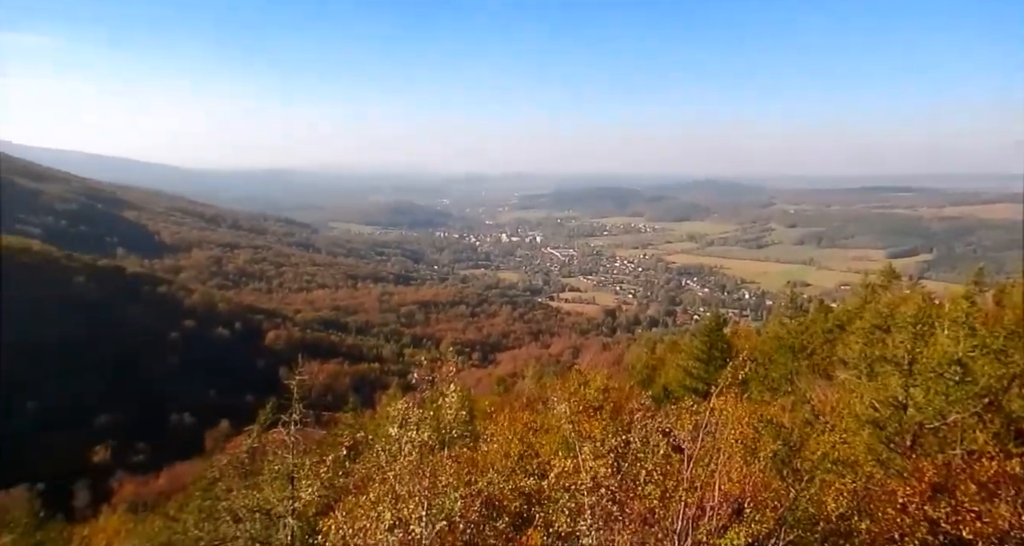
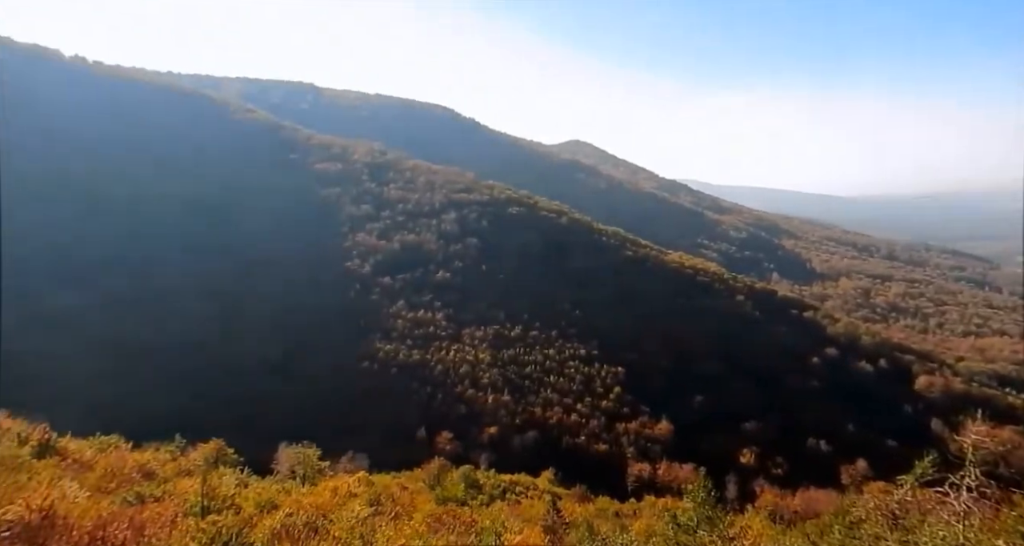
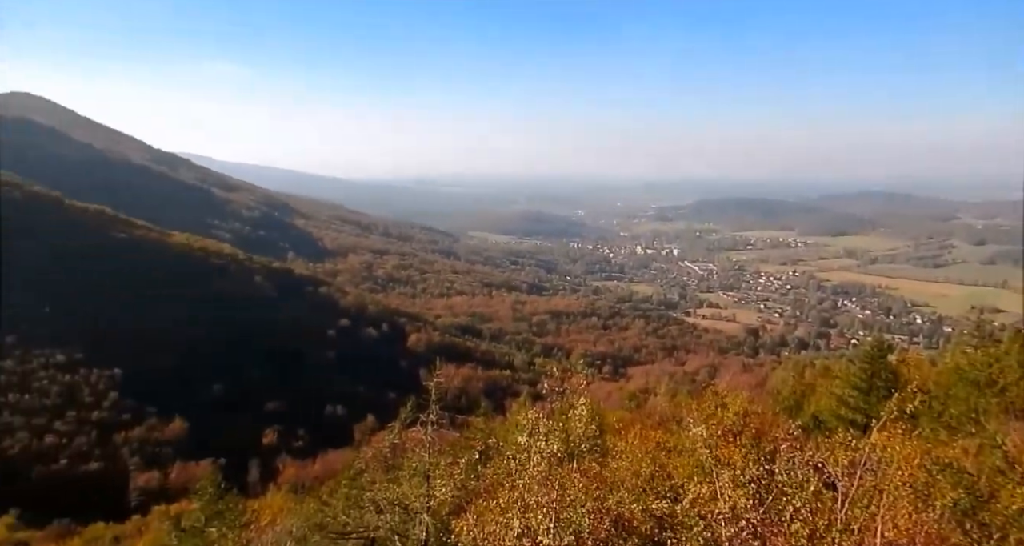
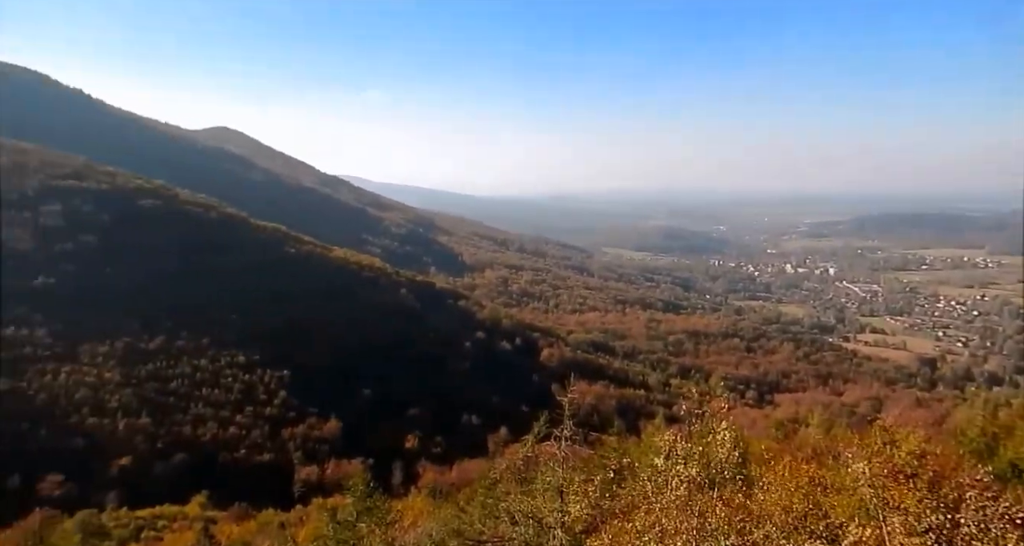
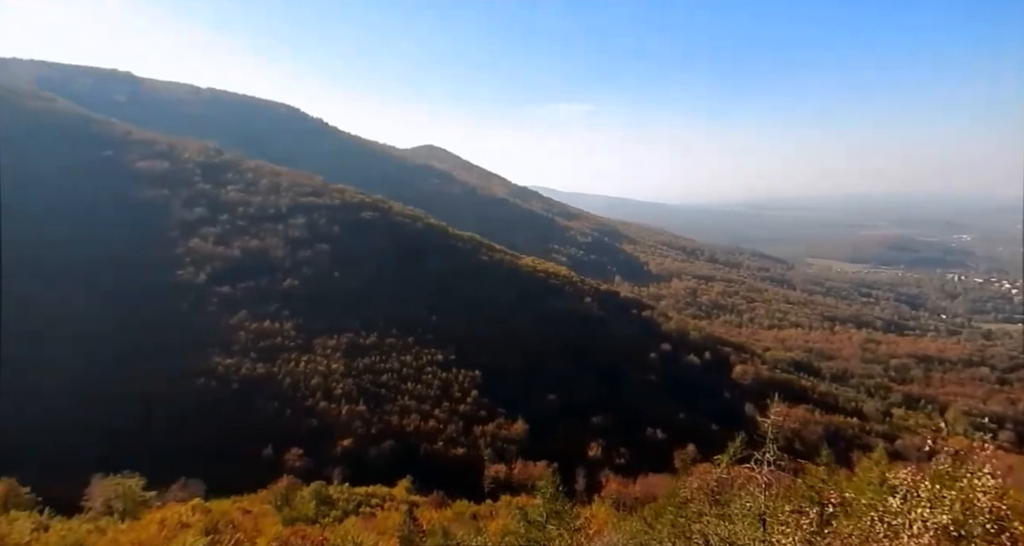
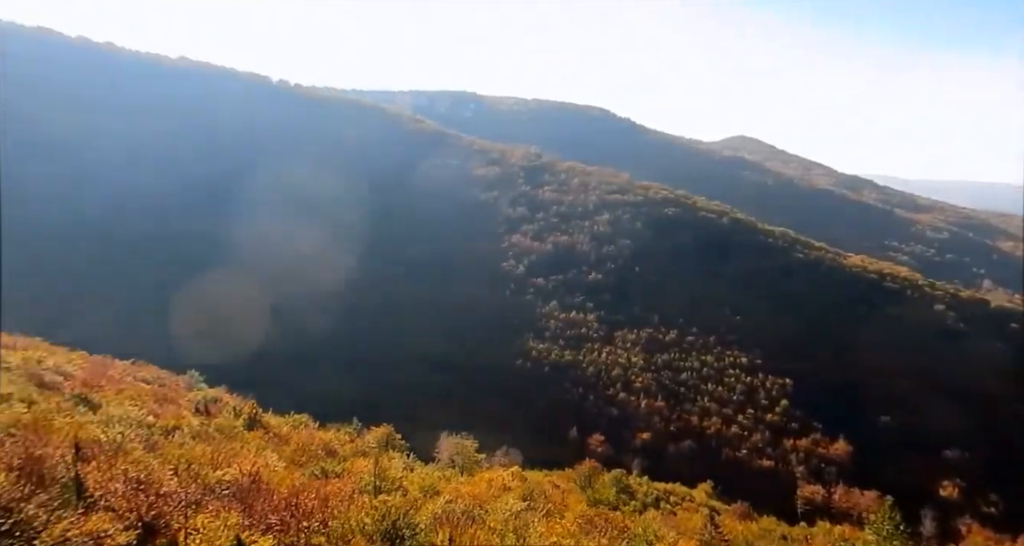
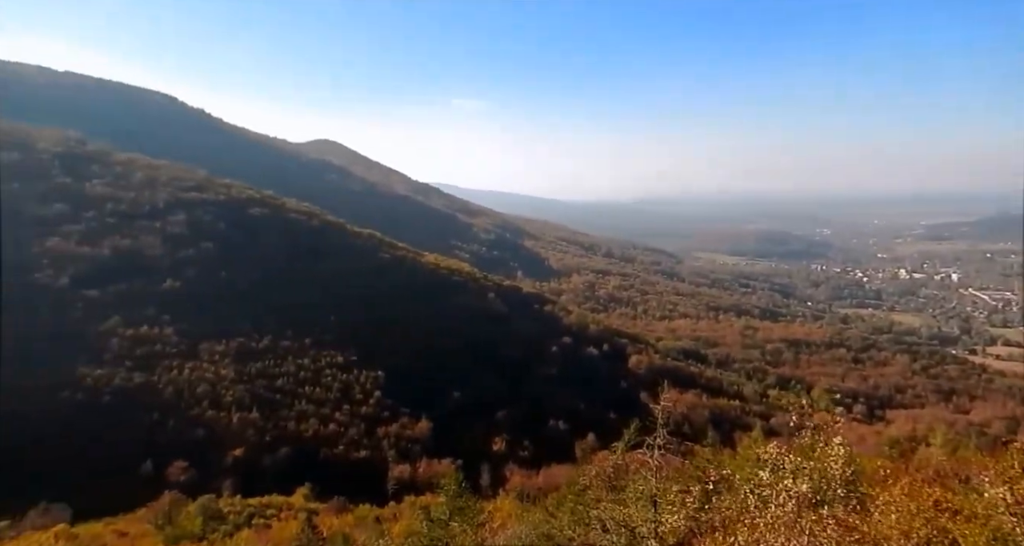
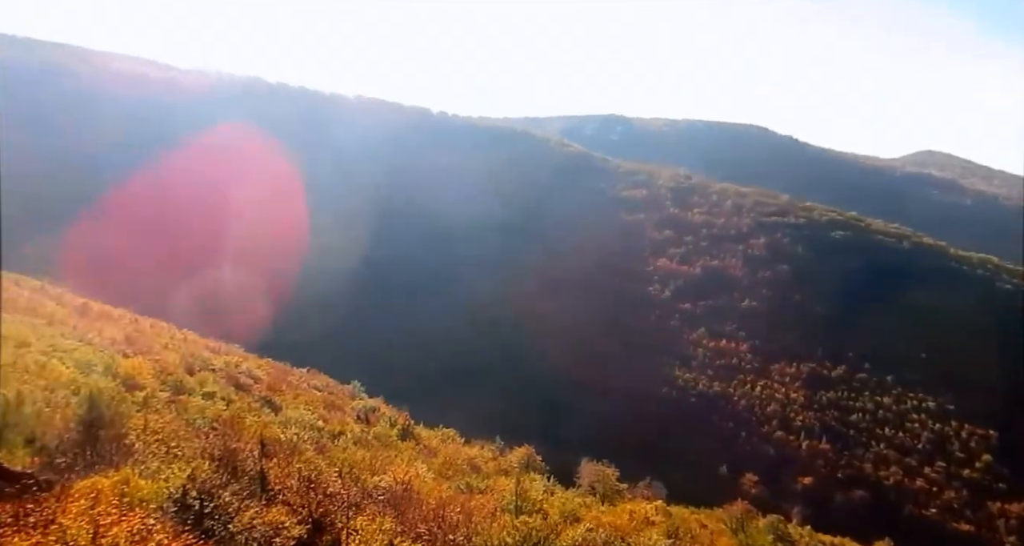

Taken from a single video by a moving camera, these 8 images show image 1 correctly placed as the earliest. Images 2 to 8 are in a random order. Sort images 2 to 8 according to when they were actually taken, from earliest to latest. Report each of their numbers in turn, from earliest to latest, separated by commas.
3, 4, 7, 5, 2, 6, 8
